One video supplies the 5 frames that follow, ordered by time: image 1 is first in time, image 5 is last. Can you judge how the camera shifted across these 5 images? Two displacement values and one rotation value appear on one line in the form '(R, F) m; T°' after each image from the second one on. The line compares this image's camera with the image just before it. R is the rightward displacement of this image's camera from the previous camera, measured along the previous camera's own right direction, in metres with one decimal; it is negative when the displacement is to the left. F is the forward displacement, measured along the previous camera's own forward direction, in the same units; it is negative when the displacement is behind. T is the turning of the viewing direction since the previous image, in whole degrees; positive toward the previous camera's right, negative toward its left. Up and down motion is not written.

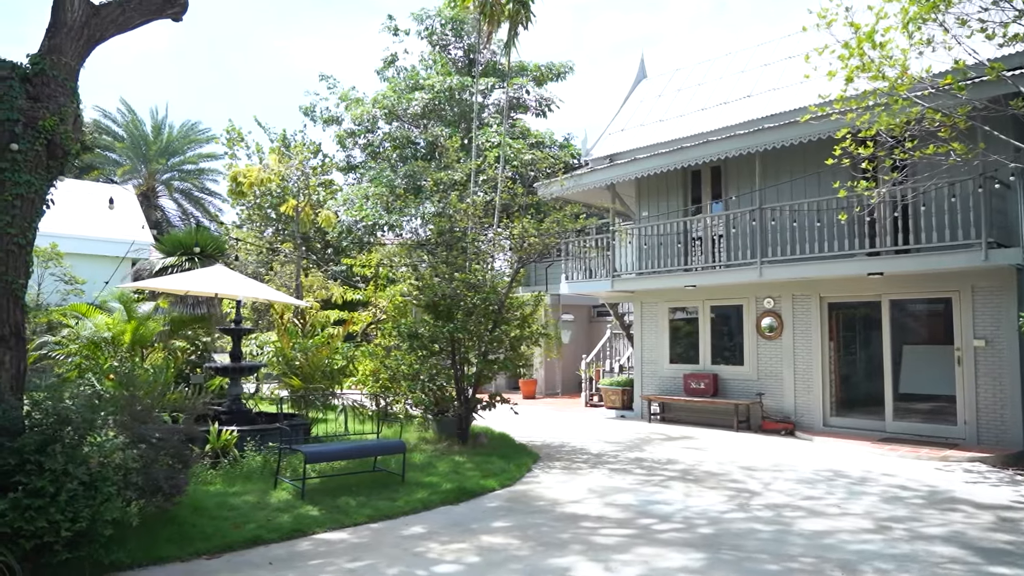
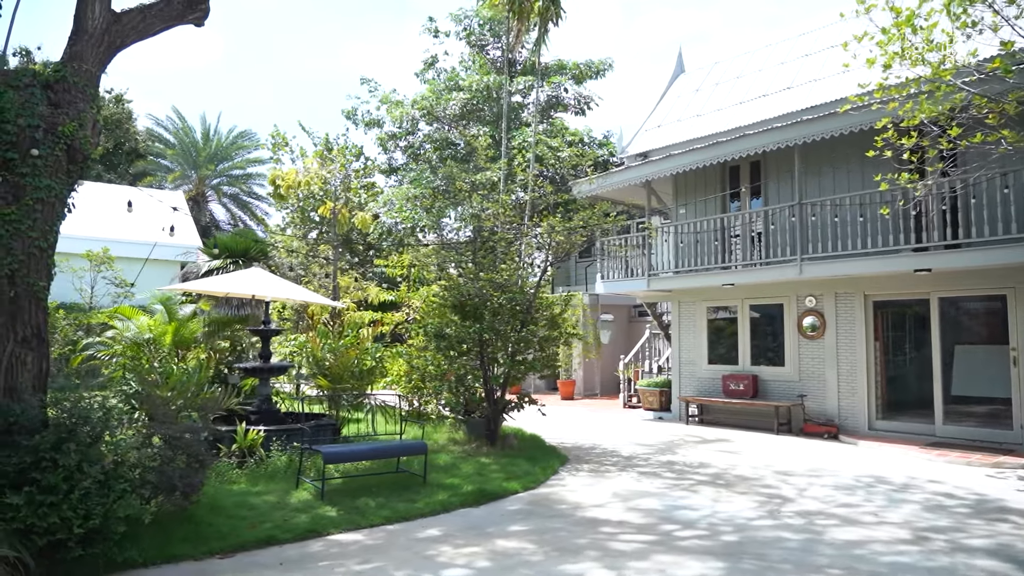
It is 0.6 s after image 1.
(+0.3, +0.1) m; -4°
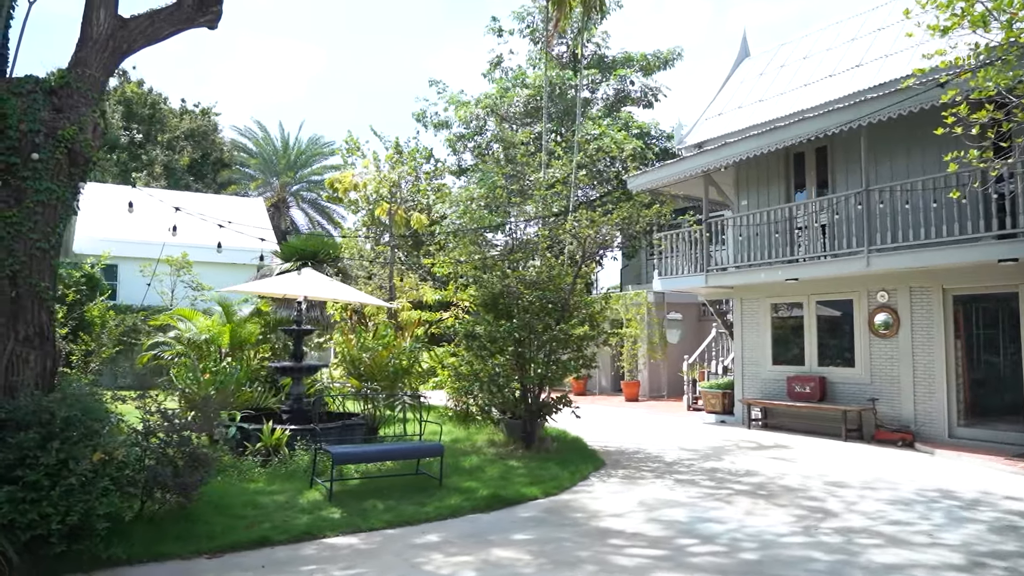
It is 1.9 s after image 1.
(+0.8, +0.4) m; -7°
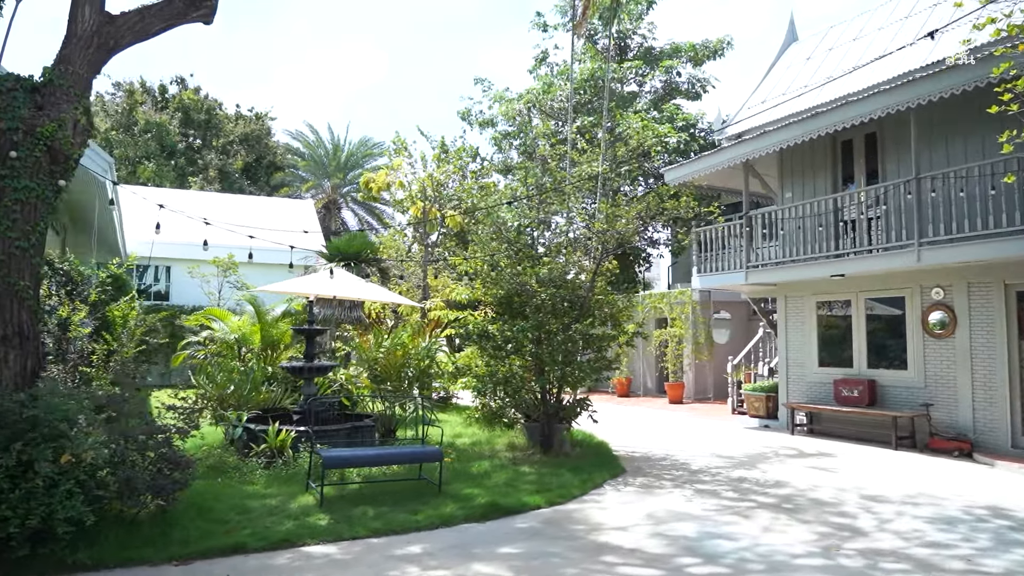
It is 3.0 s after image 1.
(+0.7, +0.4) m; -5°
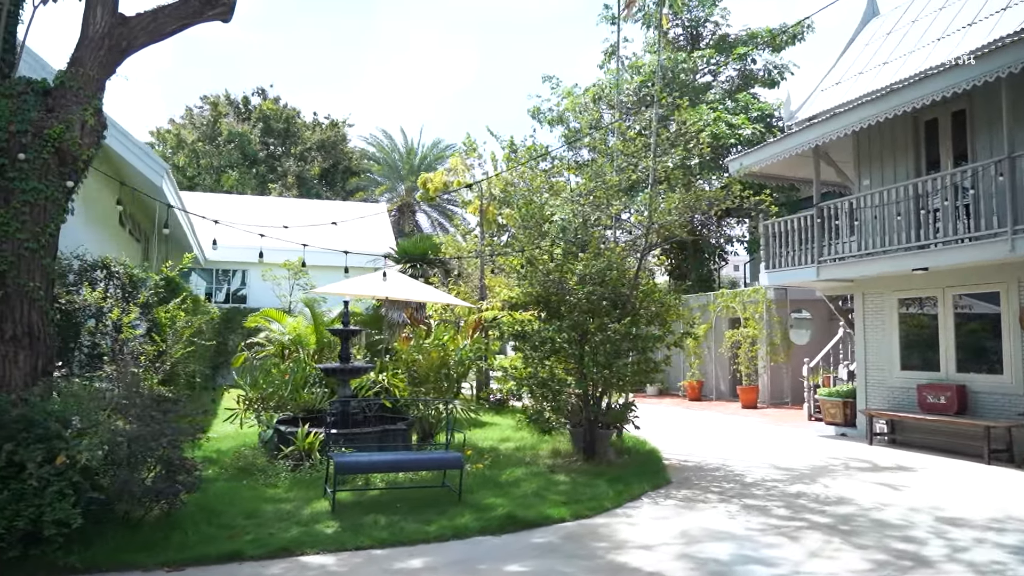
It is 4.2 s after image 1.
(+0.7, +0.5) m; -7°
